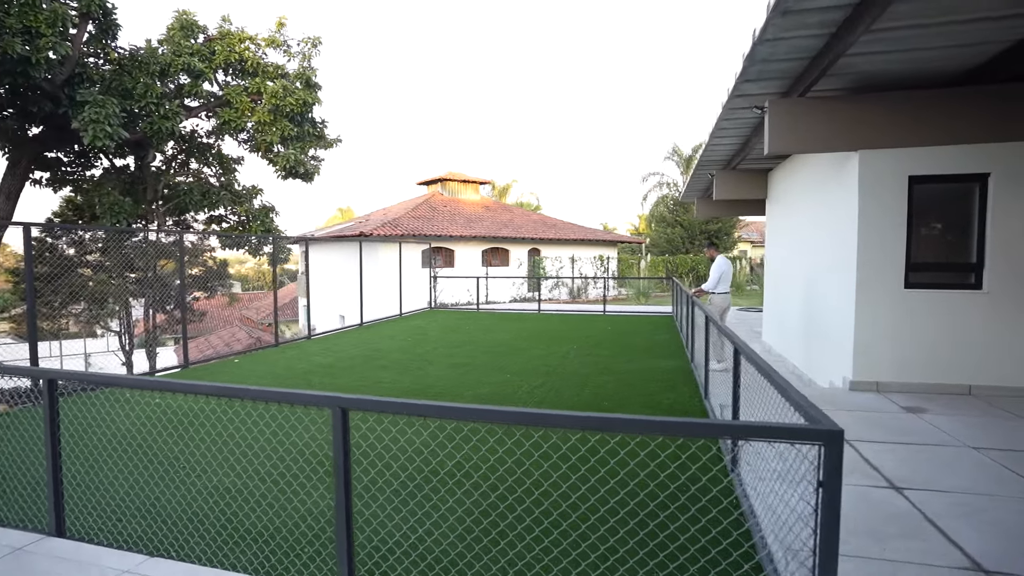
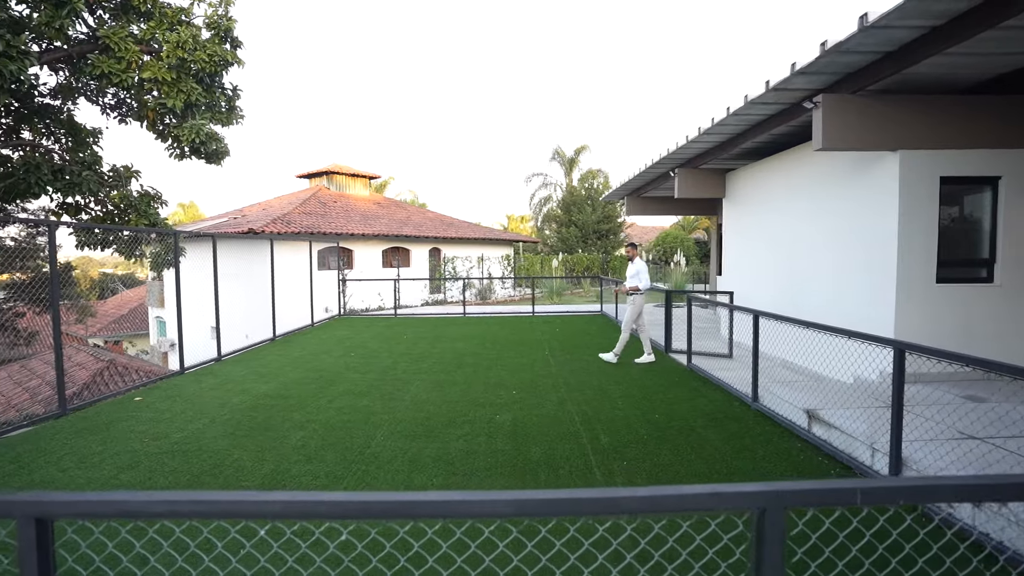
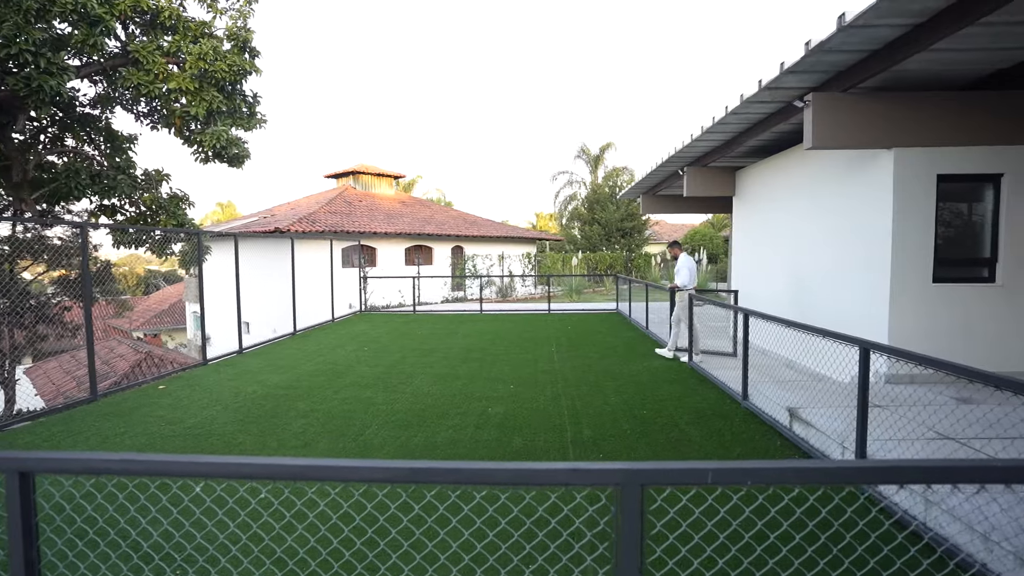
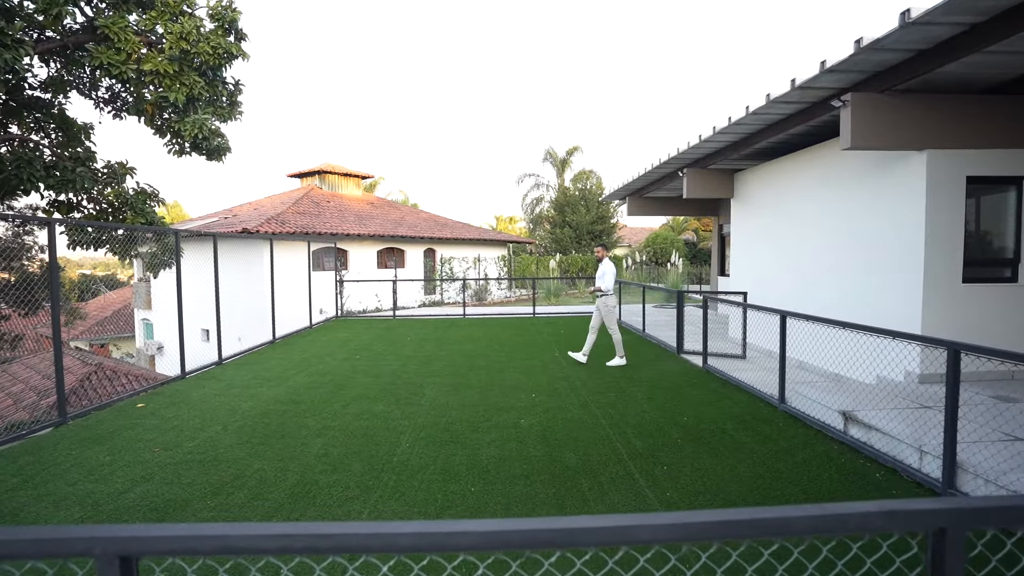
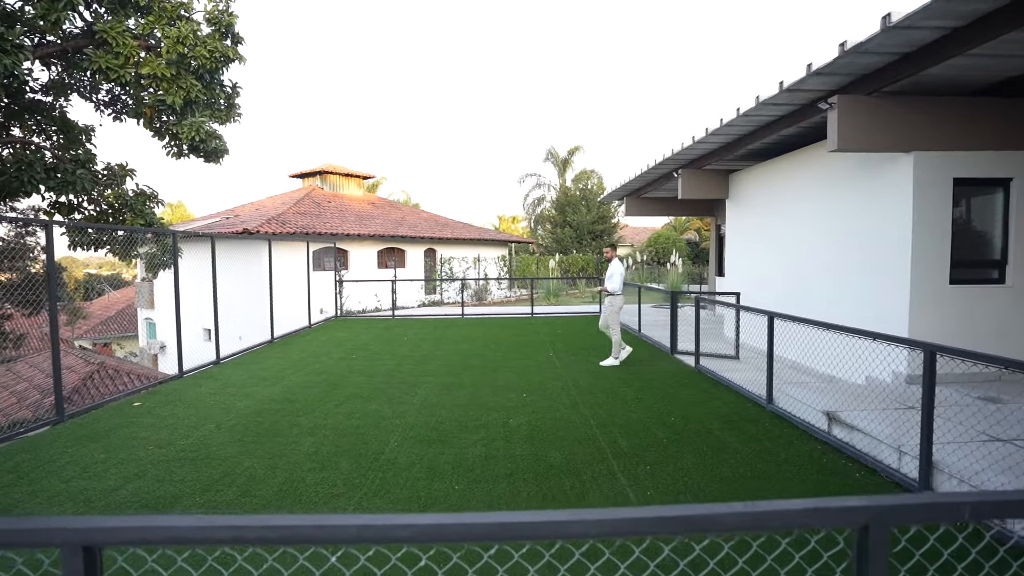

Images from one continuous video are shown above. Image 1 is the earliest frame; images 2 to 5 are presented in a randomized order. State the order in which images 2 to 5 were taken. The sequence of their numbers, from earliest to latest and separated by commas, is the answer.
3, 2, 5, 4
